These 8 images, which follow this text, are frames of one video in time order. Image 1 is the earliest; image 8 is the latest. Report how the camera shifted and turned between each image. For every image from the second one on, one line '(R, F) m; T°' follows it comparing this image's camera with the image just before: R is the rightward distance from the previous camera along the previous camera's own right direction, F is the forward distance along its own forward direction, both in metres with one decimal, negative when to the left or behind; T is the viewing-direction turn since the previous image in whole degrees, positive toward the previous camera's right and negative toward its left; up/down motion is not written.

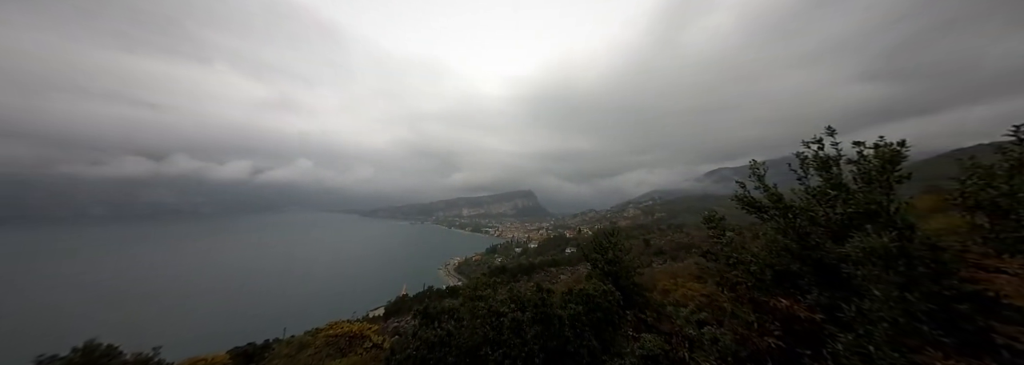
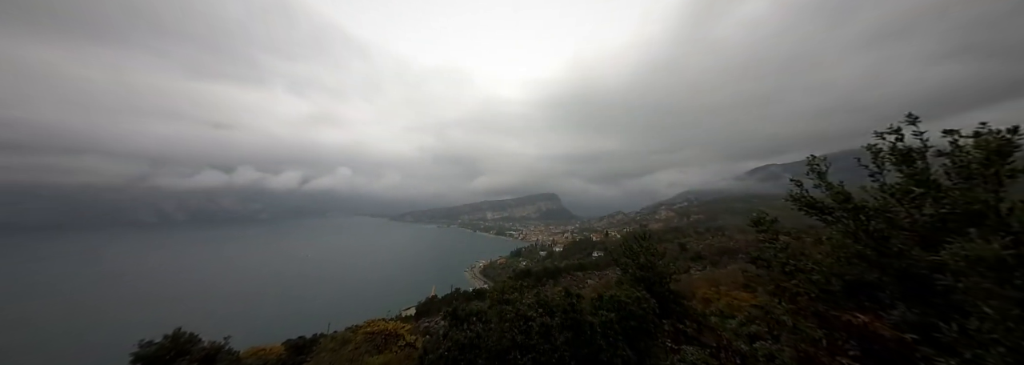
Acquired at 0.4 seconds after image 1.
(-0.2, +0.4) m; -5°
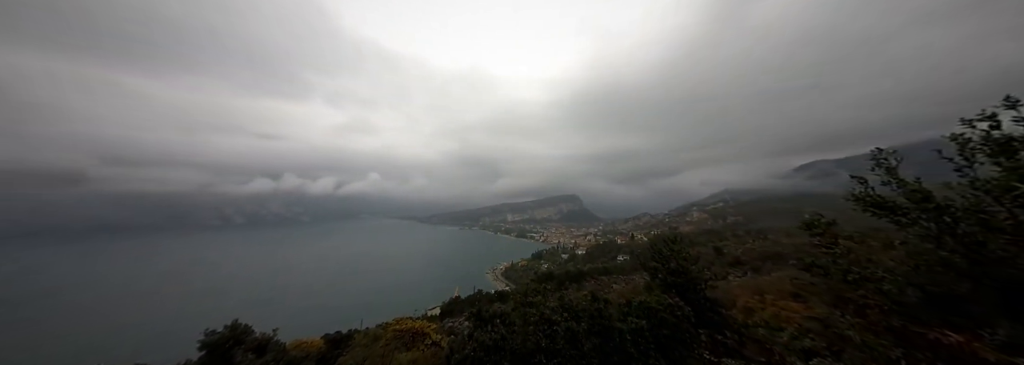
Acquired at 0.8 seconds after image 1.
(-0.1, +0.3) m; -4°
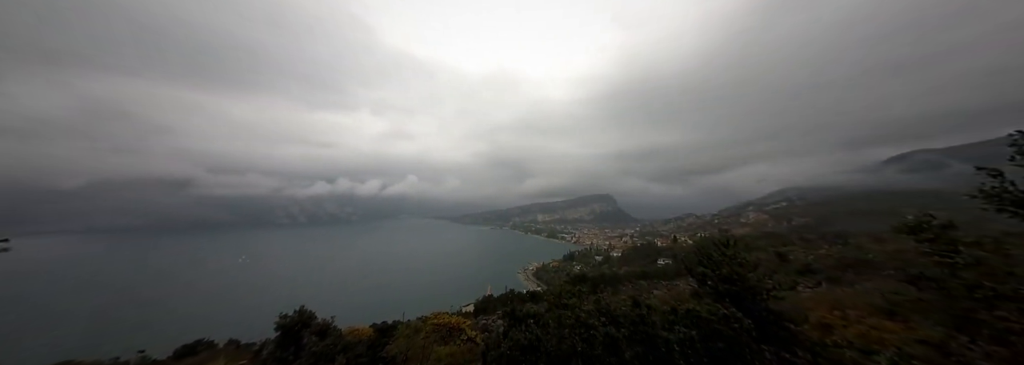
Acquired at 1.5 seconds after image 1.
(-0.2, +0.5) m; -7°
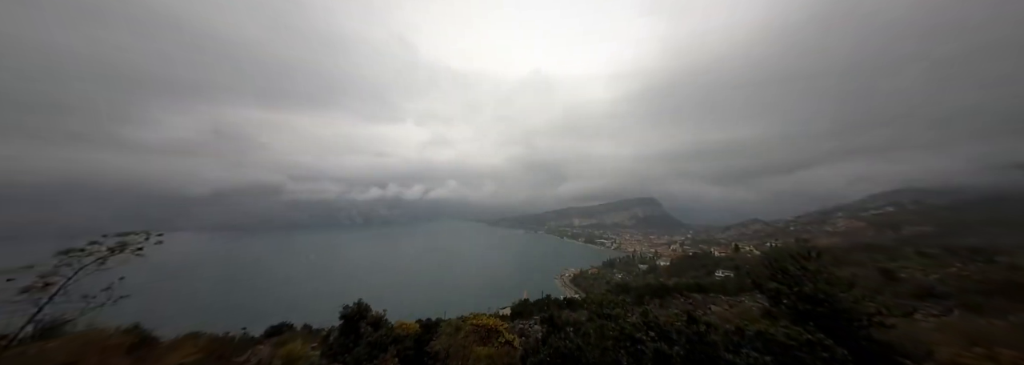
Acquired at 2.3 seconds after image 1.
(+0.1, +0.8) m; -8°
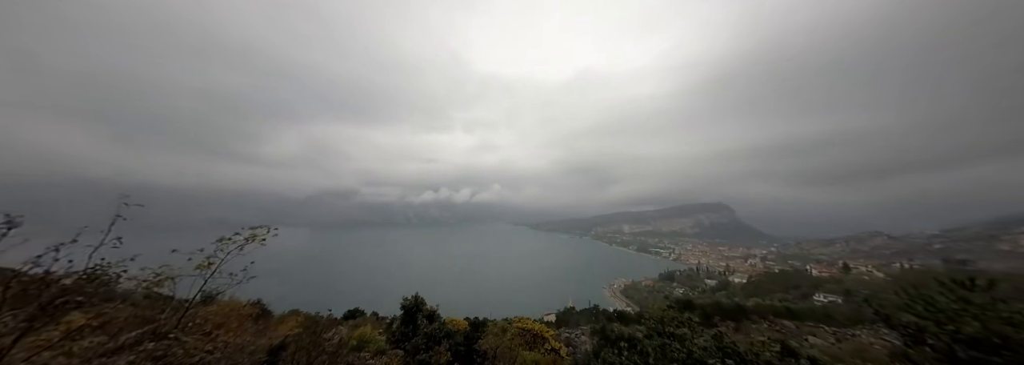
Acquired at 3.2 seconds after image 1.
(-2.3, -2.2) m; -12°
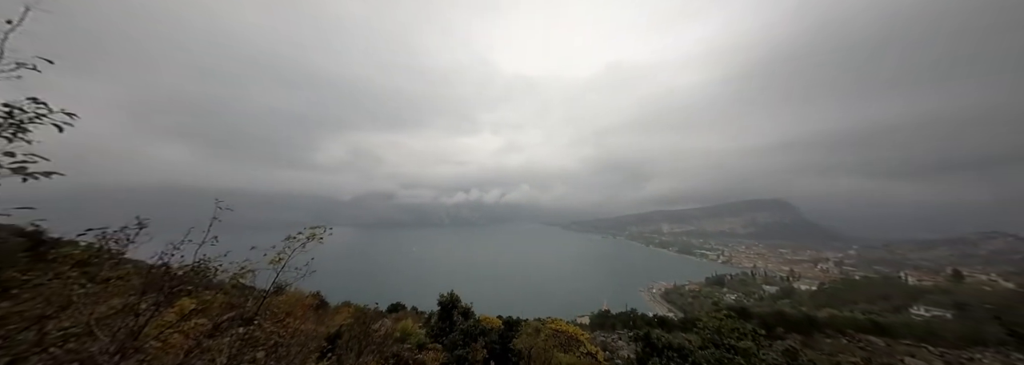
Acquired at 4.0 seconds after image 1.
(-1.3, +0.1) m; -7°
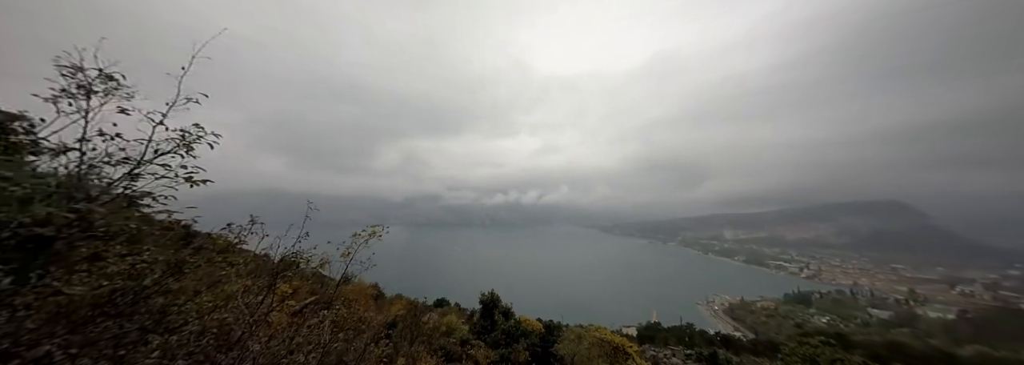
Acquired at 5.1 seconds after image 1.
(-4.0, +2.3) m; -9°
